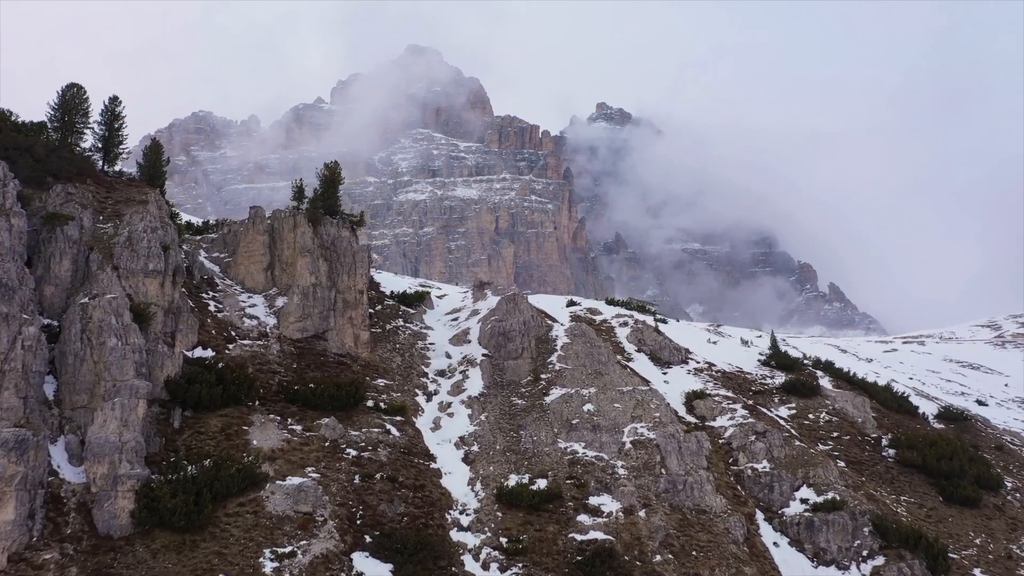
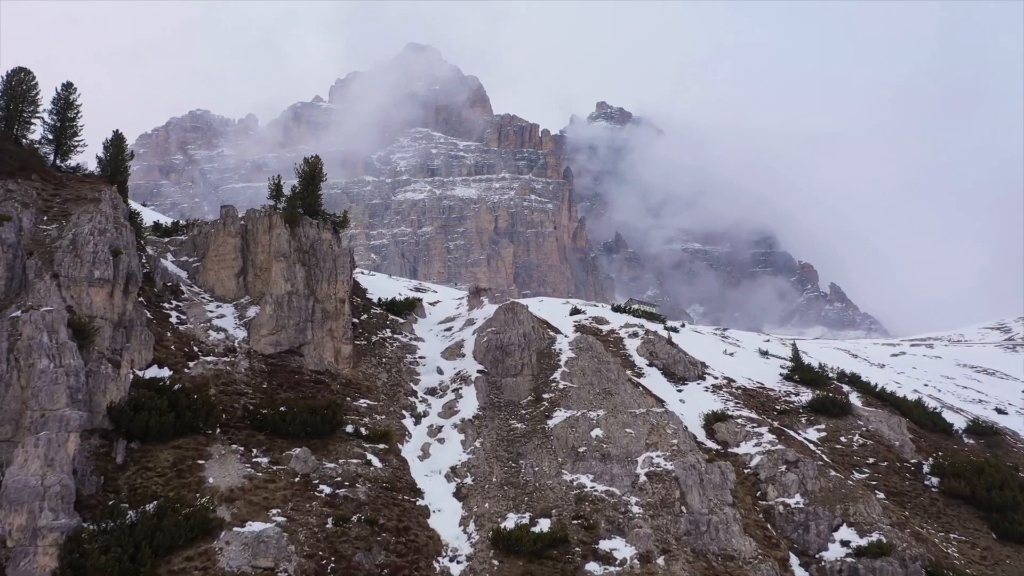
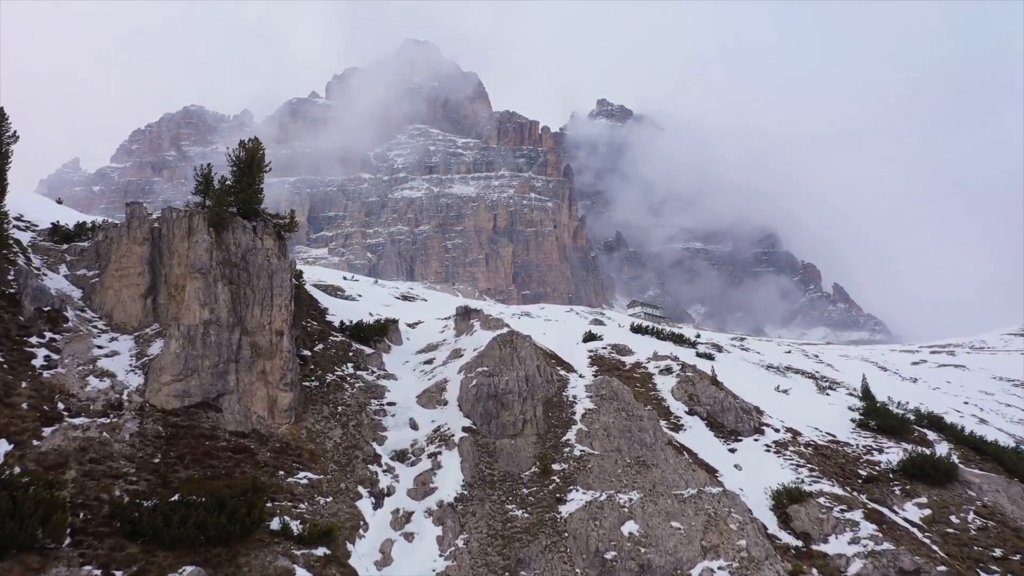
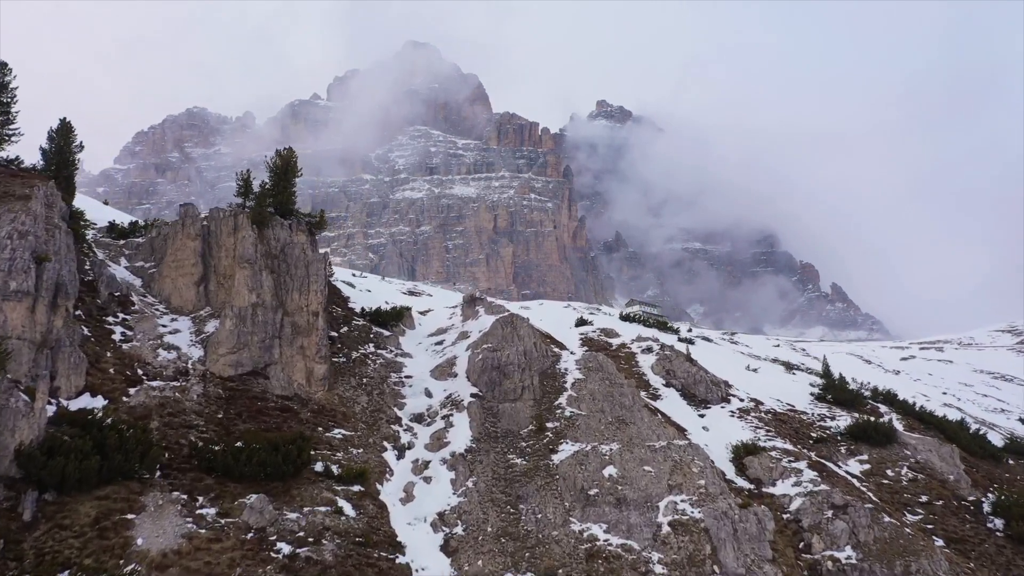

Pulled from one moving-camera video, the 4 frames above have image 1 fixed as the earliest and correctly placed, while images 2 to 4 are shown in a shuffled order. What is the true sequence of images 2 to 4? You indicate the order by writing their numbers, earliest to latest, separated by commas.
2, 4, 3
